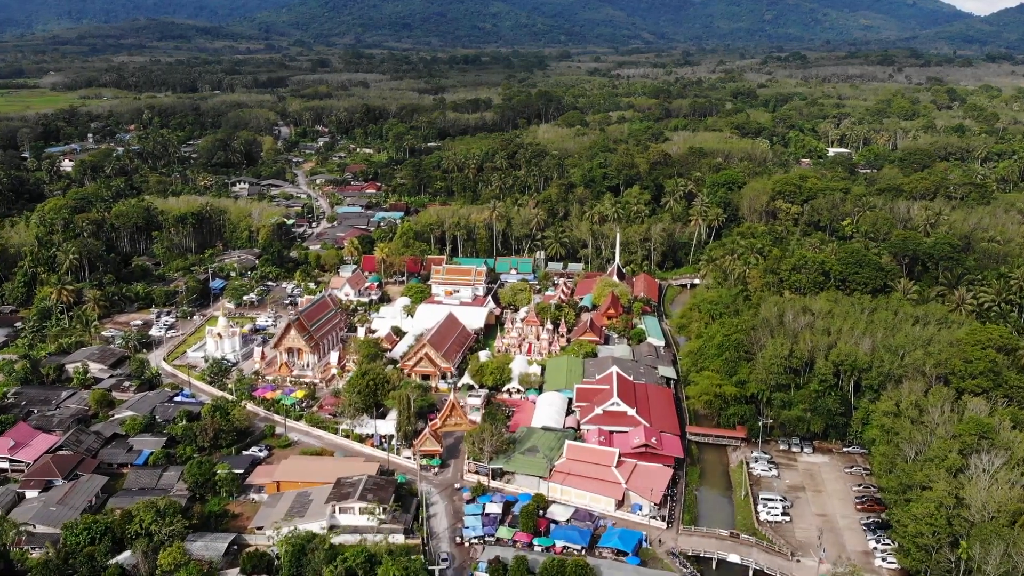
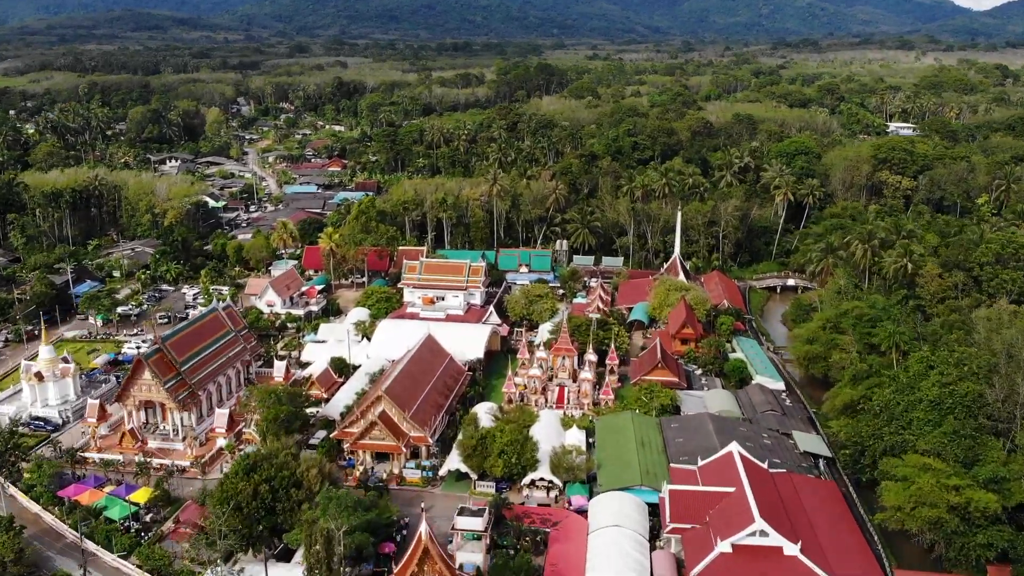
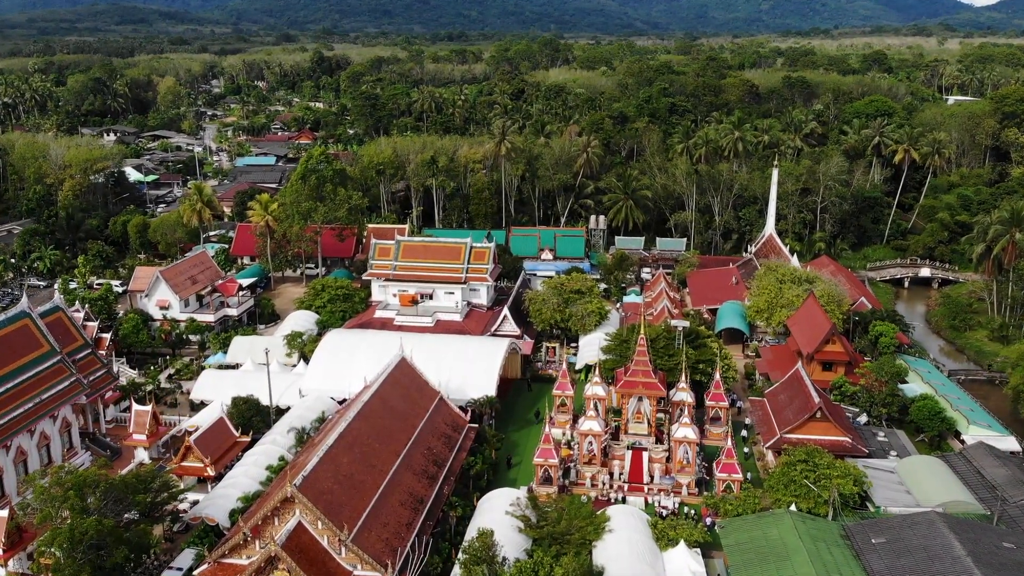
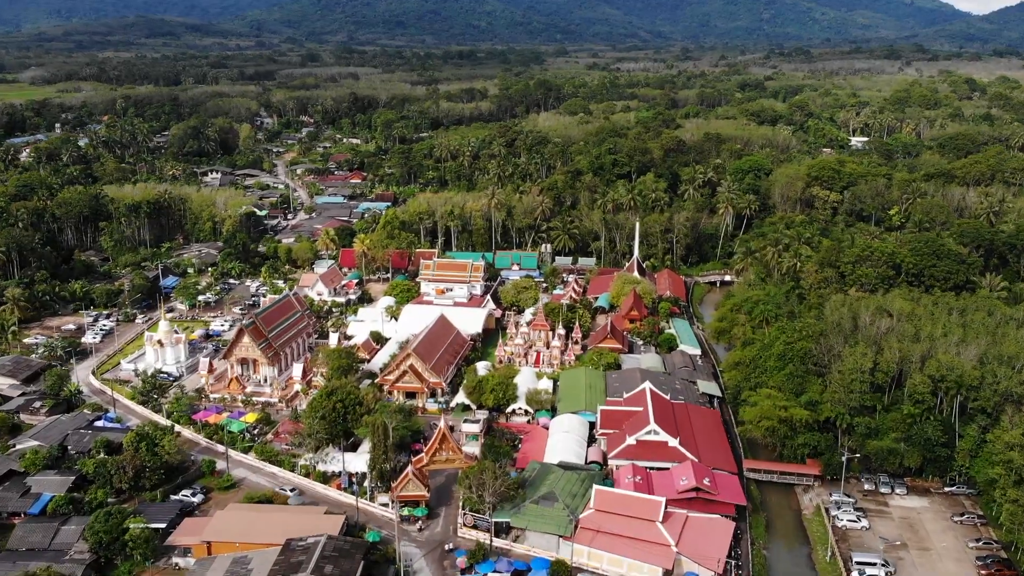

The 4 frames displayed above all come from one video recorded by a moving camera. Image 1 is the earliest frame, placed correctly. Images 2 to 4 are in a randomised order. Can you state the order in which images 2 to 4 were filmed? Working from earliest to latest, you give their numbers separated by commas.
4, 2, 3
